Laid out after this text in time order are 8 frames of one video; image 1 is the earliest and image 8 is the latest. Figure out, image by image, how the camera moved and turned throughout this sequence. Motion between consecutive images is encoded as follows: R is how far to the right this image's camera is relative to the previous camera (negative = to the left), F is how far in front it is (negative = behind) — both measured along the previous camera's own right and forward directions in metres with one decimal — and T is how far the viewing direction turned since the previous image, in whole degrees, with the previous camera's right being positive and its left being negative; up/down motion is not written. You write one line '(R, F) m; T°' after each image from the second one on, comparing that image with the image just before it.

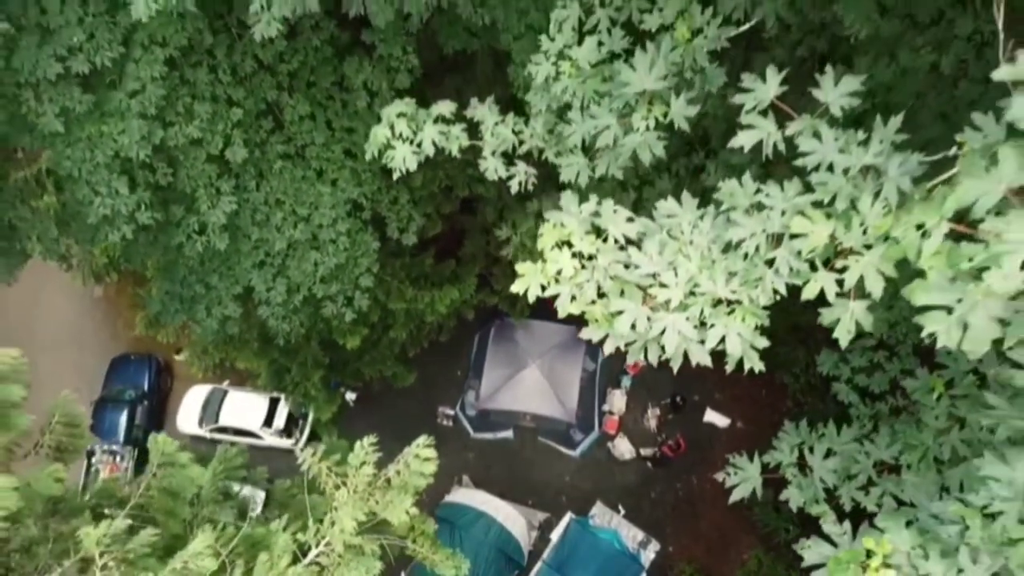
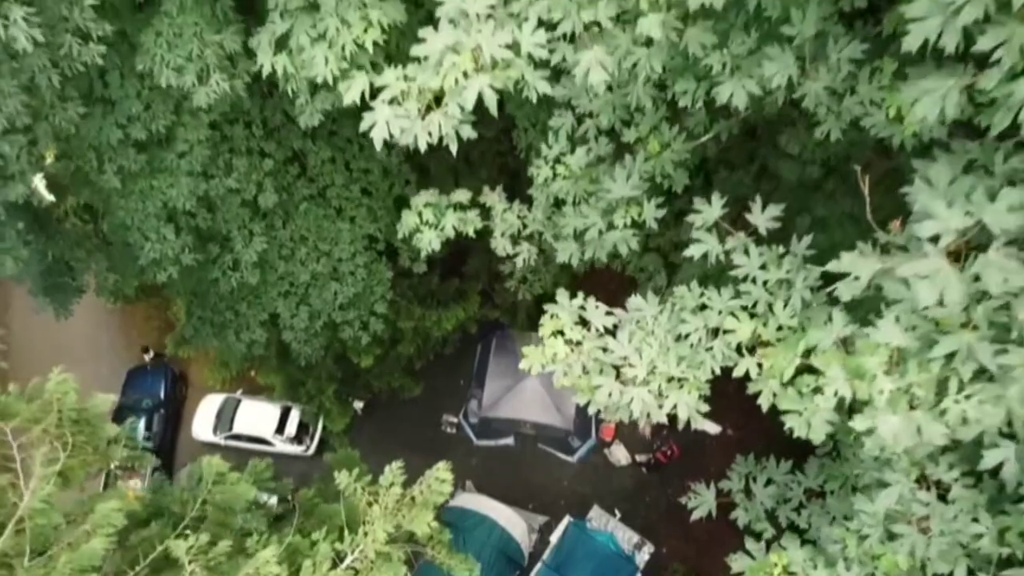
(0.0, -0.8) m; 0°
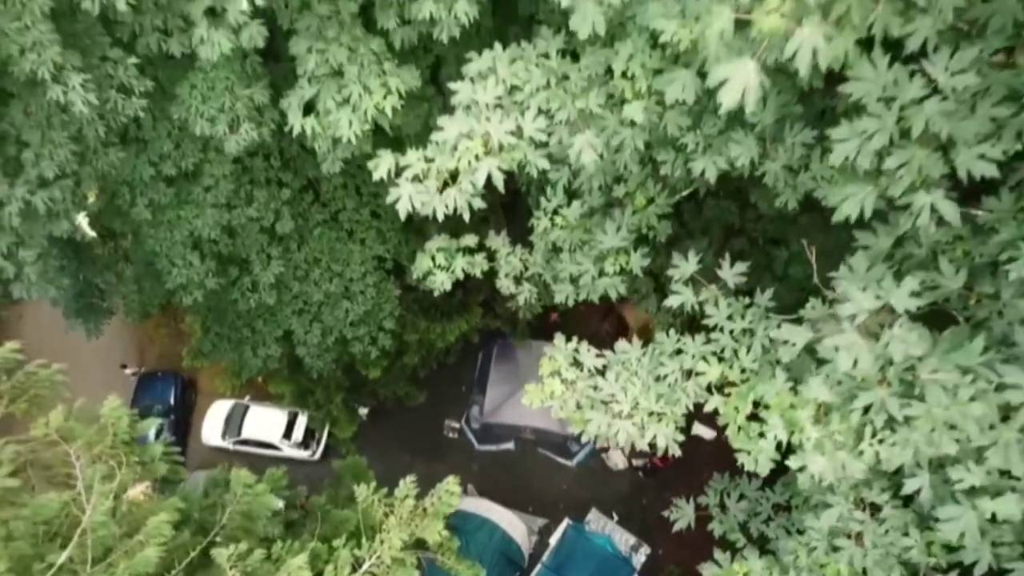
(0.0, -0.5) m; 0°
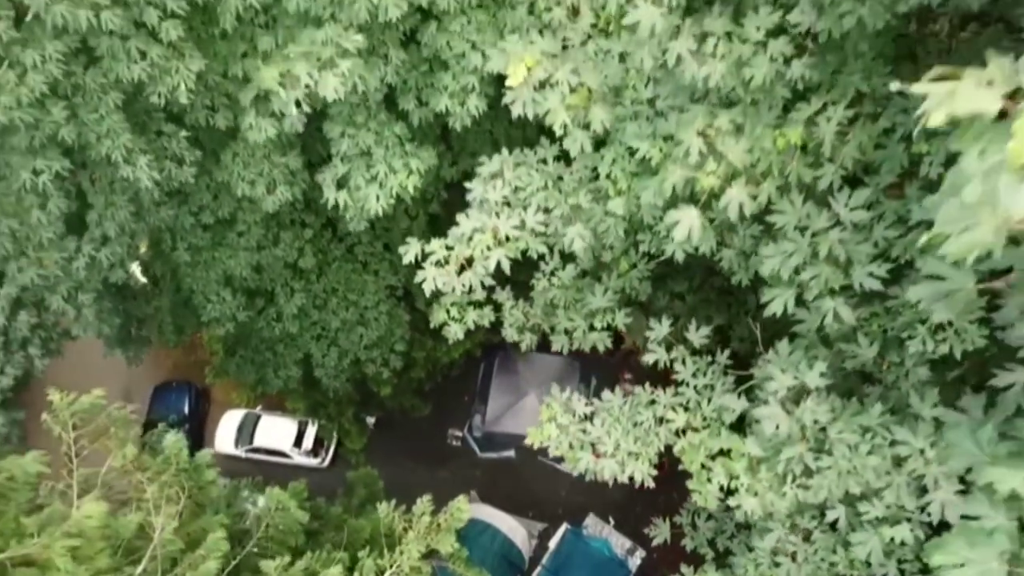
(0.0, -0.8) m; 0°
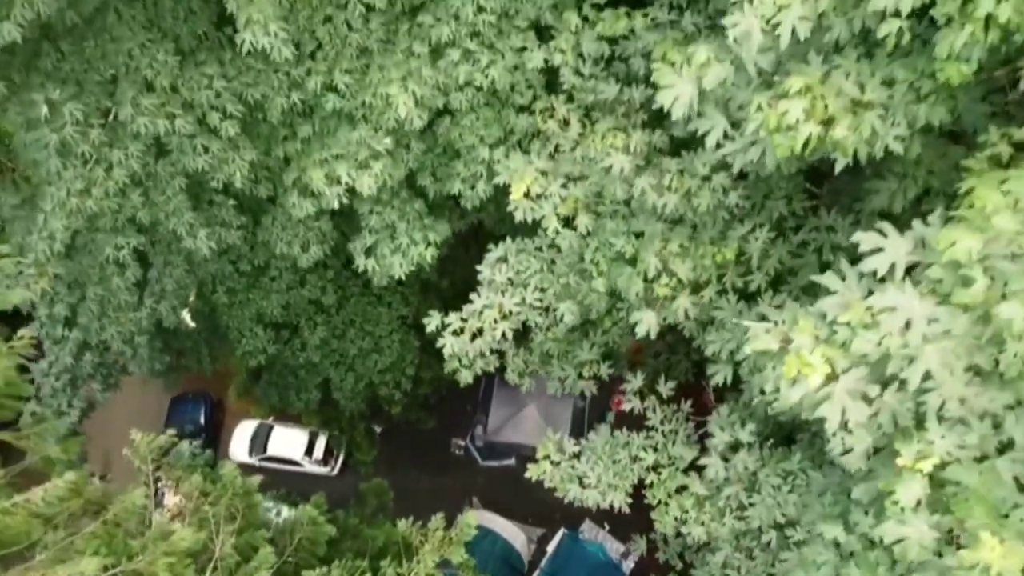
(0.0, -1.0) m; 0°
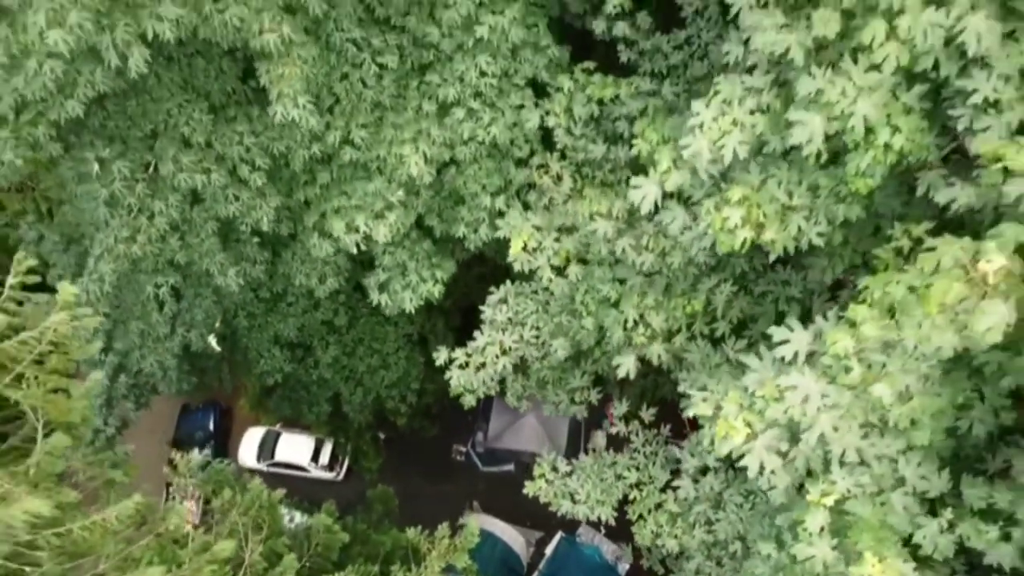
(0.0, -0.7) m; 0°
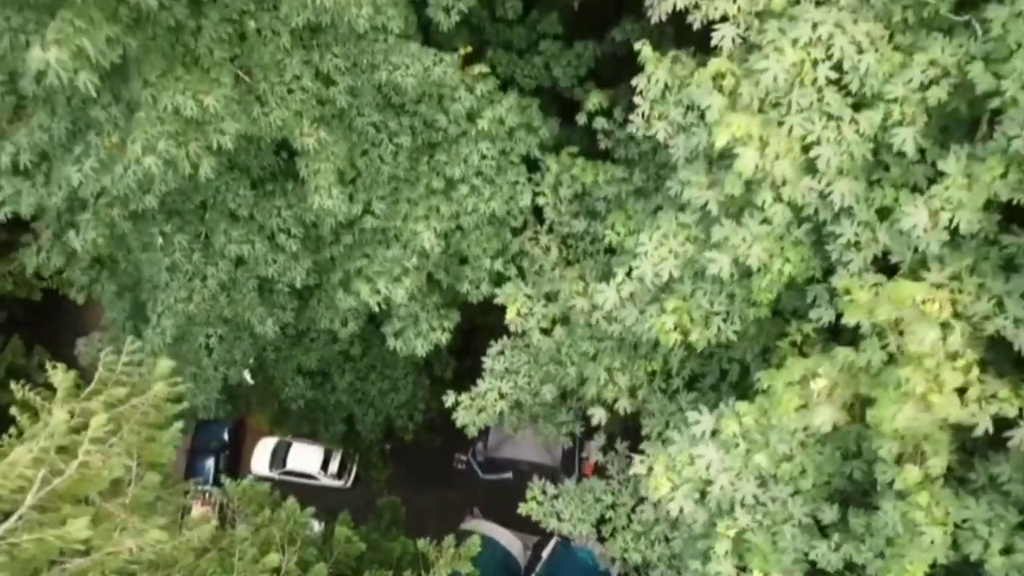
(0.0, -1.2) m; 0°
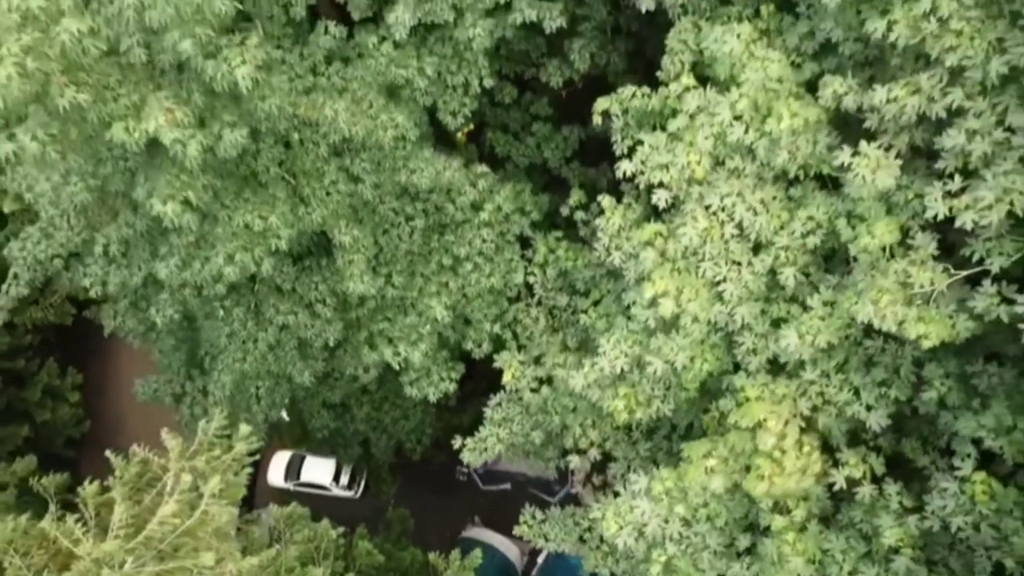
(0.0, -1.7) m; 0°
